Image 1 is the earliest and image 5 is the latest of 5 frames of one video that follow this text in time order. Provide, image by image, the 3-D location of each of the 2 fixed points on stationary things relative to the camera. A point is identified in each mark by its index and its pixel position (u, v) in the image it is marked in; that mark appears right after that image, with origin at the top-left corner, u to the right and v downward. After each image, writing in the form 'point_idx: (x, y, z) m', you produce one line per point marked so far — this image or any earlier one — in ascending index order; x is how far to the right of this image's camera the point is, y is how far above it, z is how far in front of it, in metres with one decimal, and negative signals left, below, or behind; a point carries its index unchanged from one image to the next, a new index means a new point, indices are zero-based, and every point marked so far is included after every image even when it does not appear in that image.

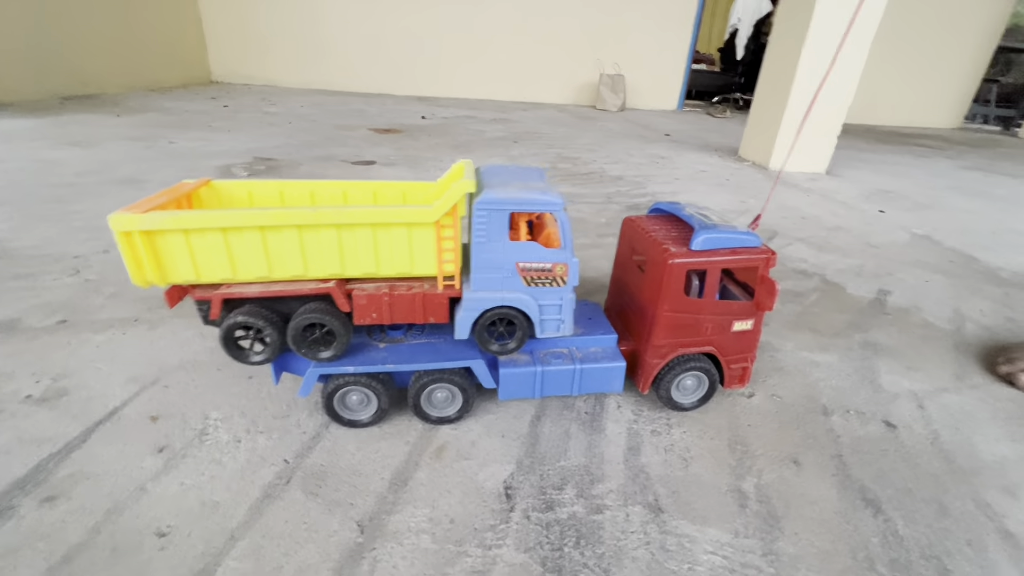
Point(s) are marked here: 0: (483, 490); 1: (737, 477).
0: (-0.1, -0.7, +1.6) m
1: (+0.8, -0.7, +1.8) m
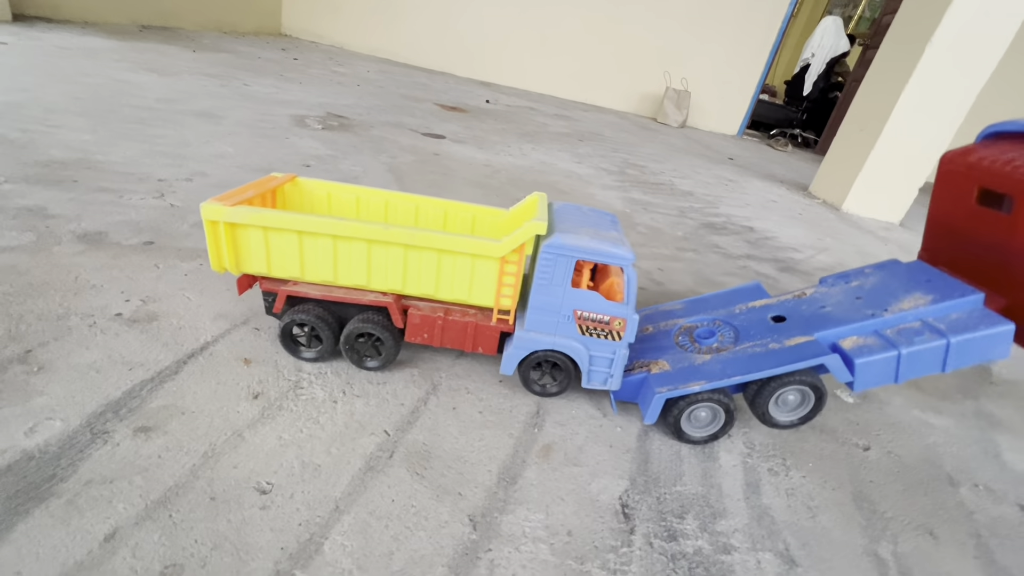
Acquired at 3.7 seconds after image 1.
0: (+0.3, -0.7, +1.5) m
1: (+1.2, -0.8, +1.6) m
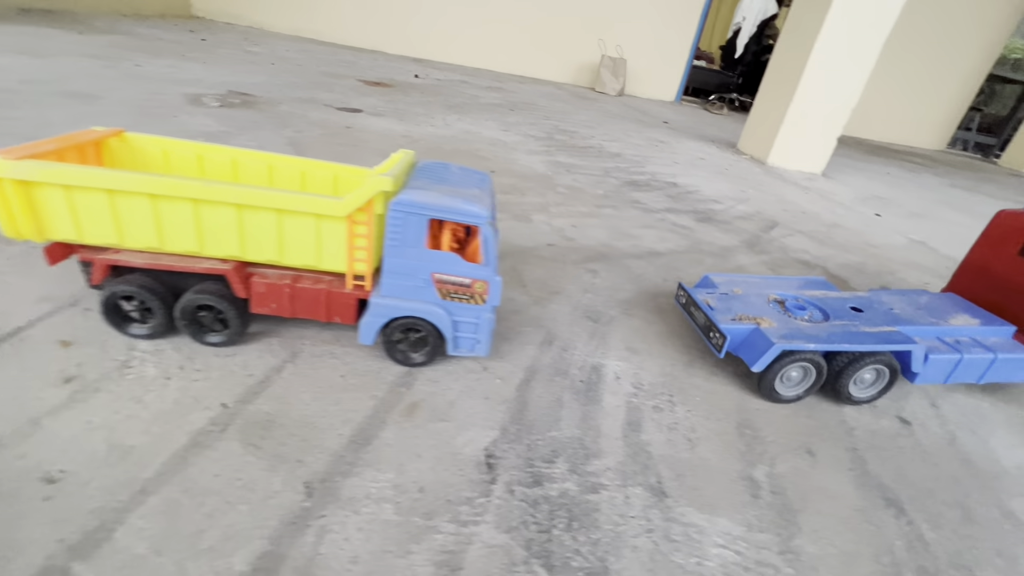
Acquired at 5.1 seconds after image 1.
0: (-0.2, -0.5, +1.4) m
1: (+0.8, -0.6, +1.6) m
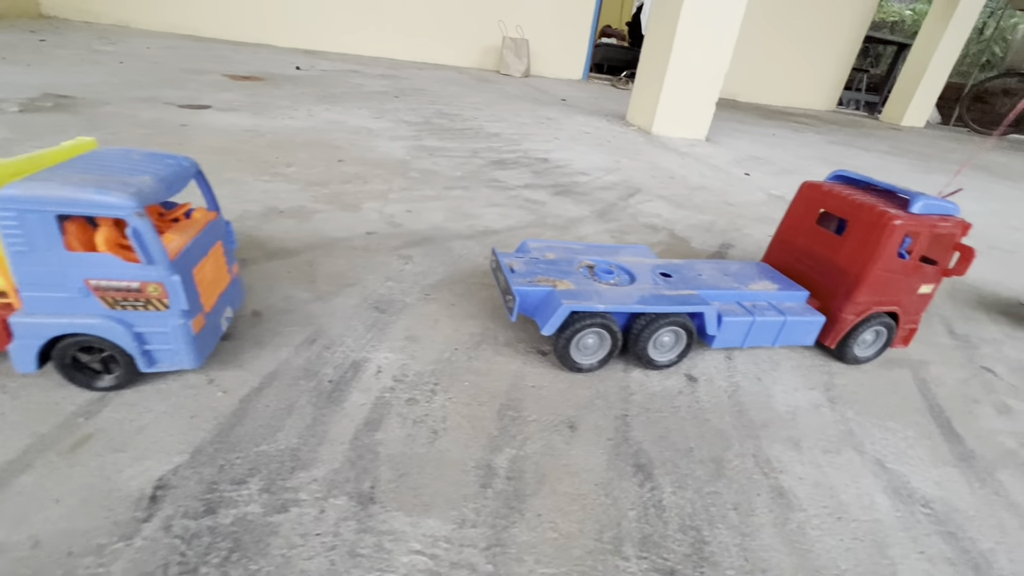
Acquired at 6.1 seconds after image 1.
0: (-1.0, -0.5, +1.2) m
1: (-0.1, -0.5, +1.4) m
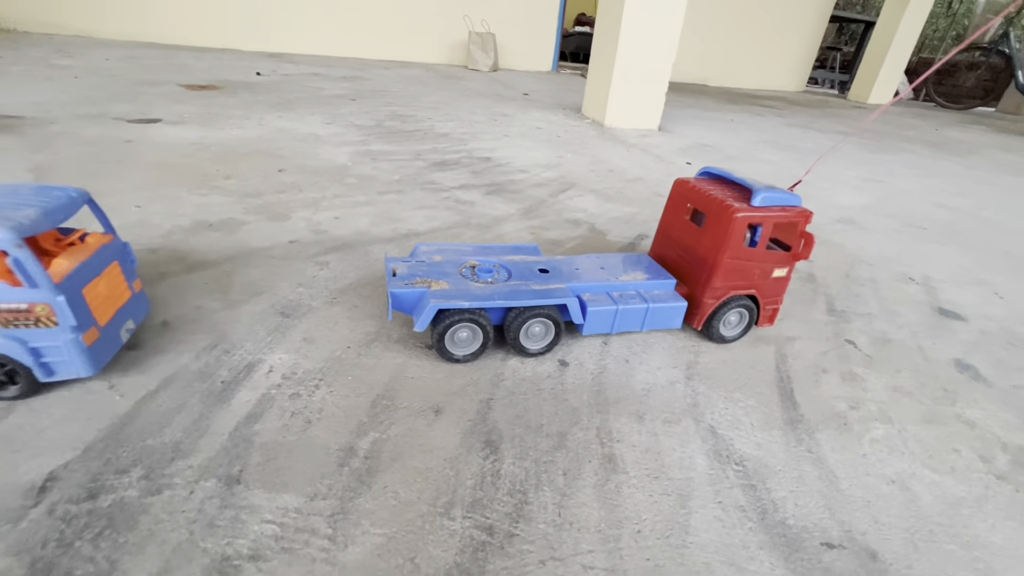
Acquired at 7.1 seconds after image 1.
0: (-1.4, -0.6, +1.4) m
1: (-0.5, -0.5, +1.6) m
